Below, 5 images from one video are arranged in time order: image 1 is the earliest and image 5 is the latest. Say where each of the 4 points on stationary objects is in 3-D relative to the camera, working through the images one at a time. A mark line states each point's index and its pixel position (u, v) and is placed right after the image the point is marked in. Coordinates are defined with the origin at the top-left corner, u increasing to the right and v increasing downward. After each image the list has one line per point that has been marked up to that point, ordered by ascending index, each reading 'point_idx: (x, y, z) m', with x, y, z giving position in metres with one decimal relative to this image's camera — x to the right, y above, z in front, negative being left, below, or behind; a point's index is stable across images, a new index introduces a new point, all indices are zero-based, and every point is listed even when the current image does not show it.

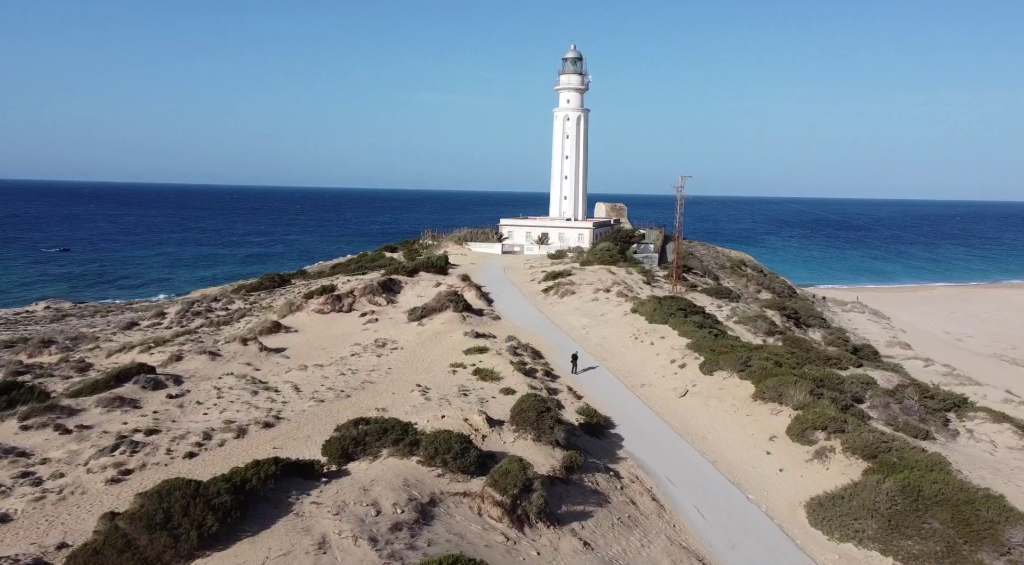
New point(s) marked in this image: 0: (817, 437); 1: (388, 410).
0: (+7.1, -3.6, +19.4) m
1: (-2.8, -2.9, +19.0) m
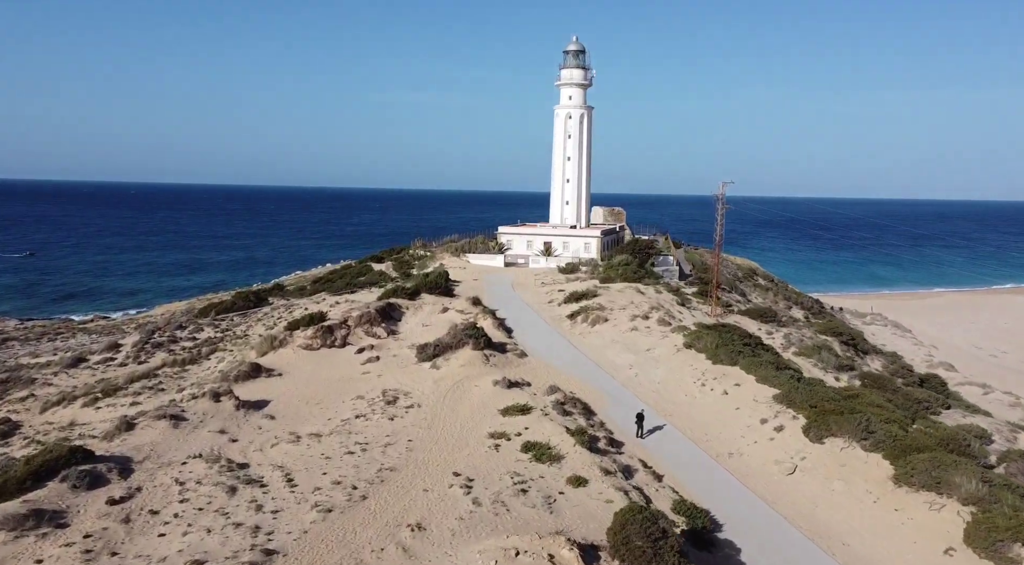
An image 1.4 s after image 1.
0: (+8.5, -4.5, +14.2) m
1: (-1.4, -3.9, +13.4) m
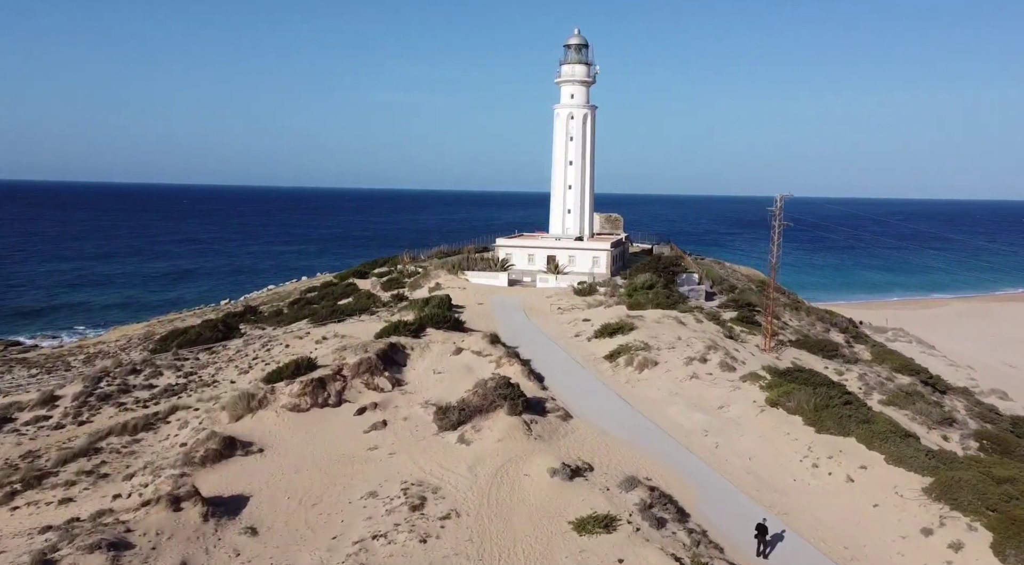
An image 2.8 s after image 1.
0: (+10.0, -5.6, +8.9) m
1: (+0.2, -5.0, +7.8) m
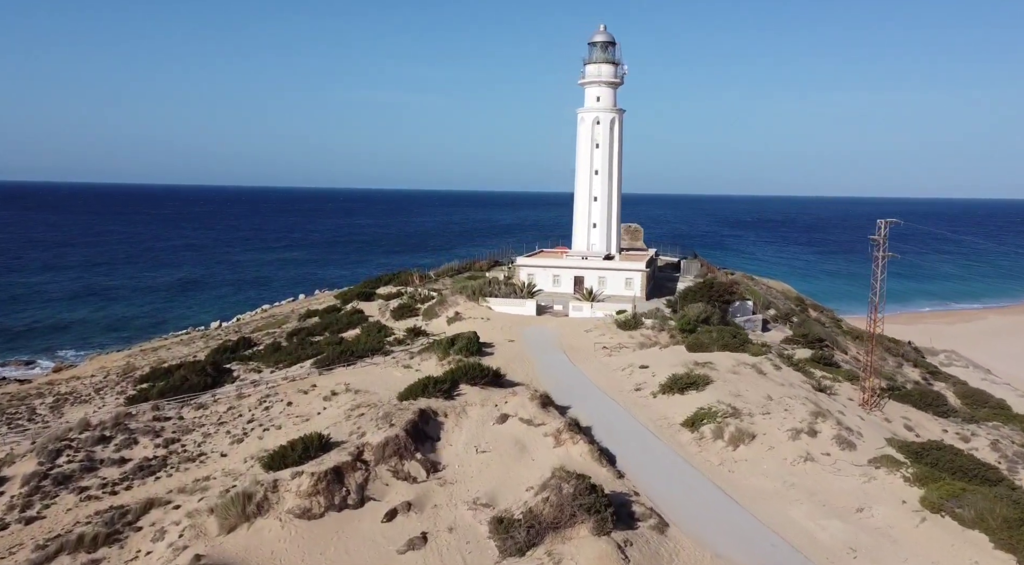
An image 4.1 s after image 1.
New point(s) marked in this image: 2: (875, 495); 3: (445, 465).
0: (+11.7, -6.9, +3.8) m
1: (+1.9, -6.3, +2.6) m
2: (+7.5, -4.4, +17.5) m
3: (-1.6, -4.2, +19.7) m
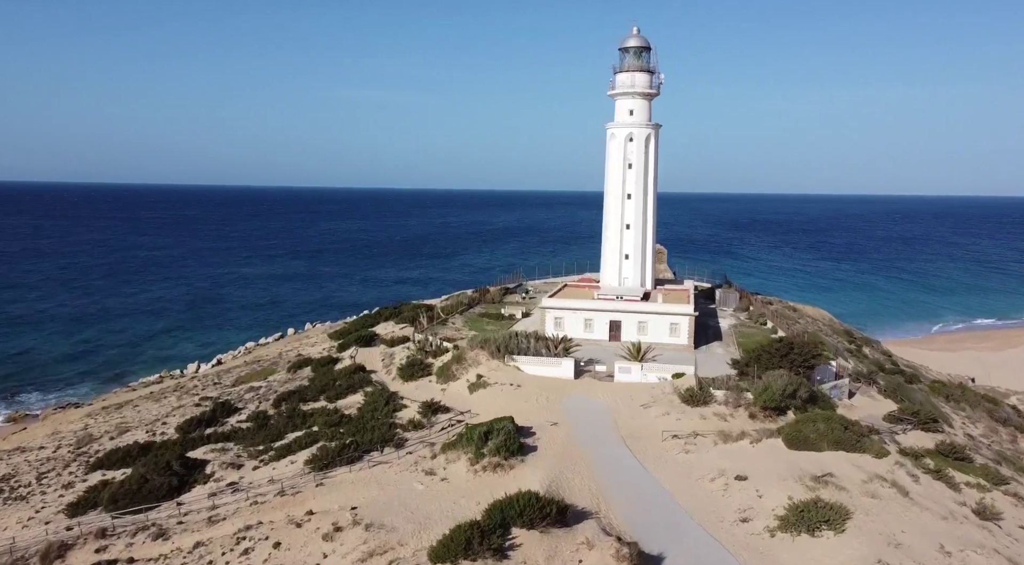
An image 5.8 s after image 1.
0: (+13.5, -9.1, -2.7) m
1: (+3.7, -8.6, -4.0) m
2: (+9.1, -6.6, +11.0) m
3: (0.0, -6.4, +13.1) m
